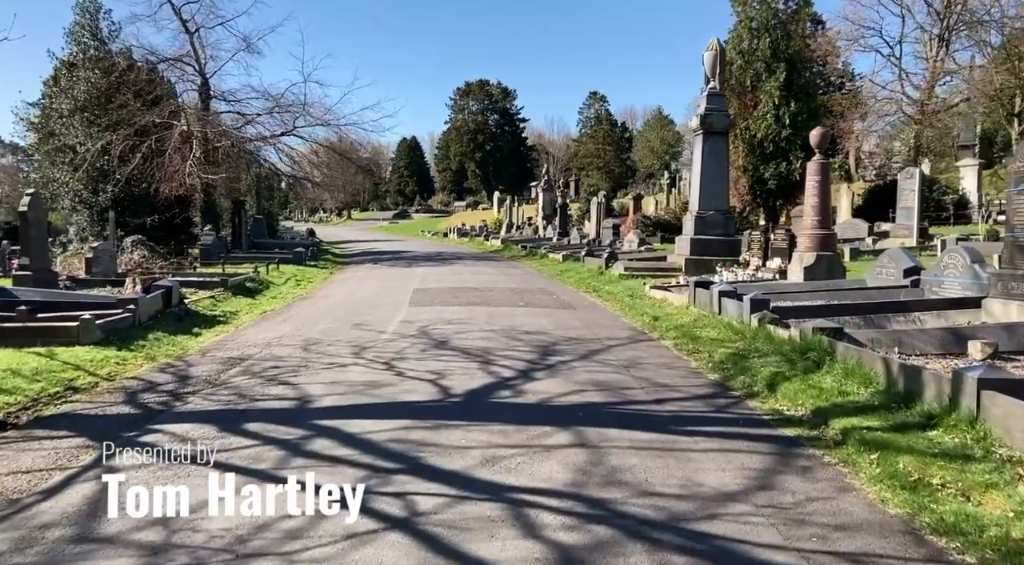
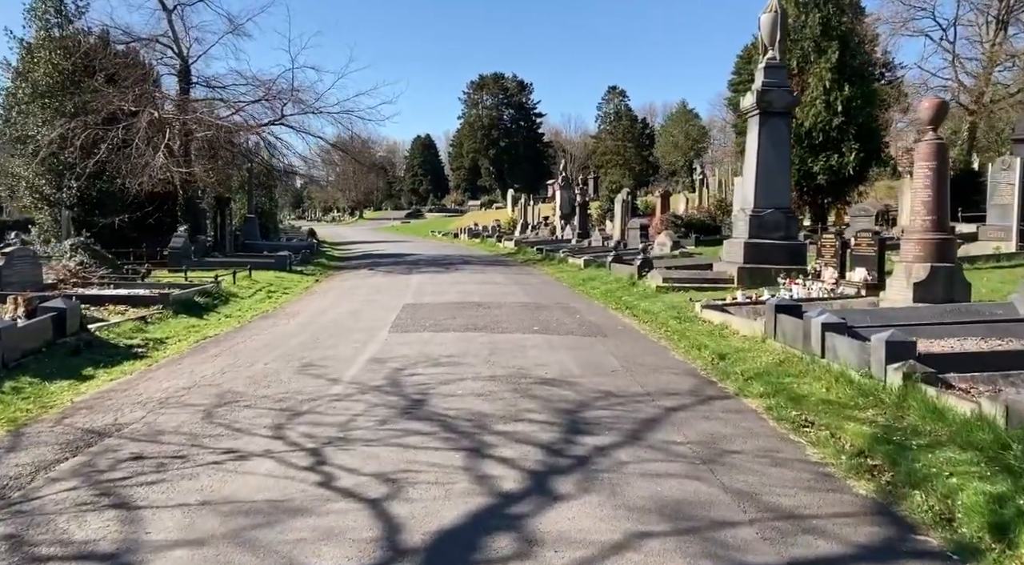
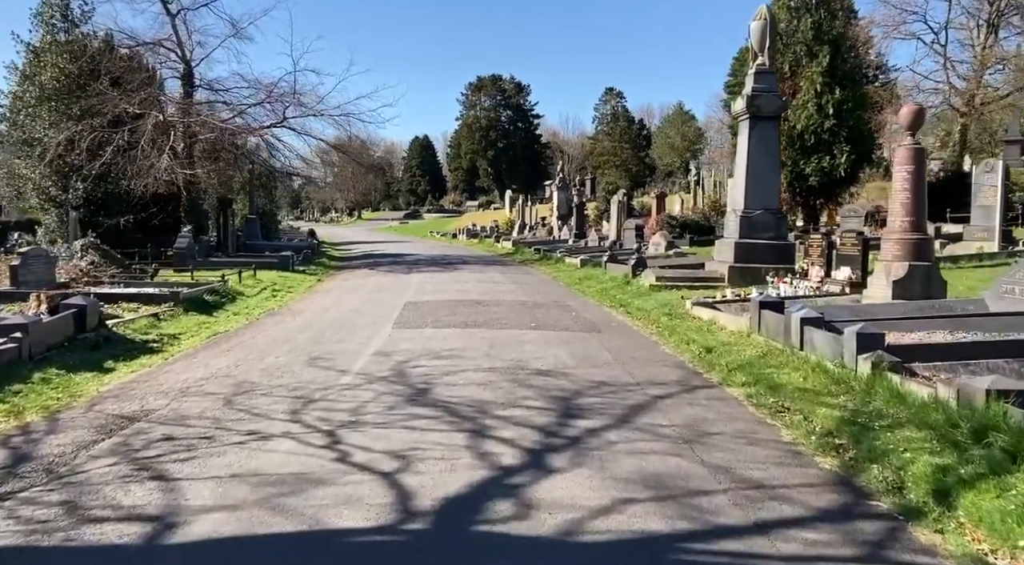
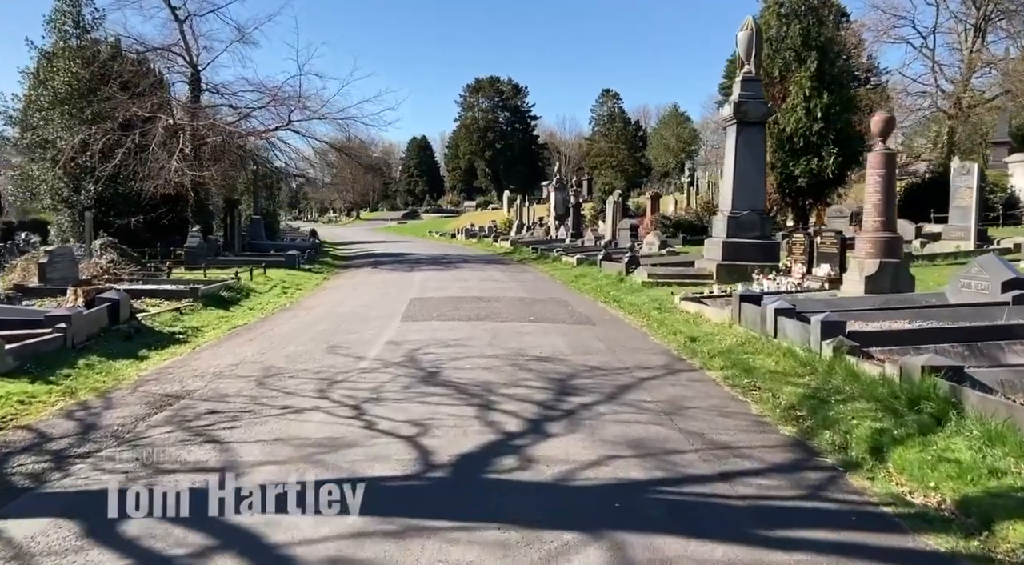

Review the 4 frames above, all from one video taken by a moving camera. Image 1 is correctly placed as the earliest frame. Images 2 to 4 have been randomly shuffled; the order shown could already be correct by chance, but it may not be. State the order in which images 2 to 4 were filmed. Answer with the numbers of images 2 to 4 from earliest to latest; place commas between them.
4, 3, 2
